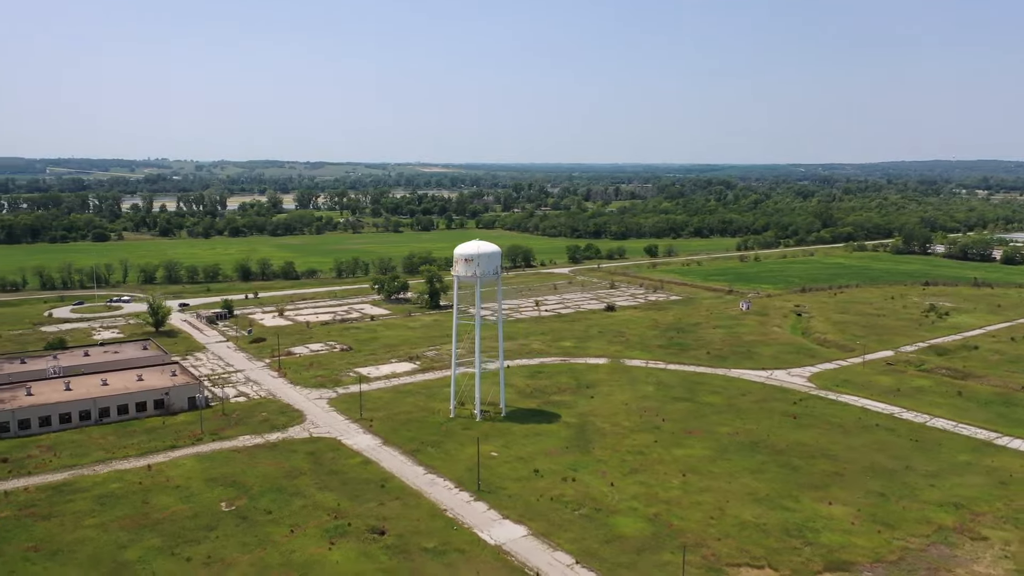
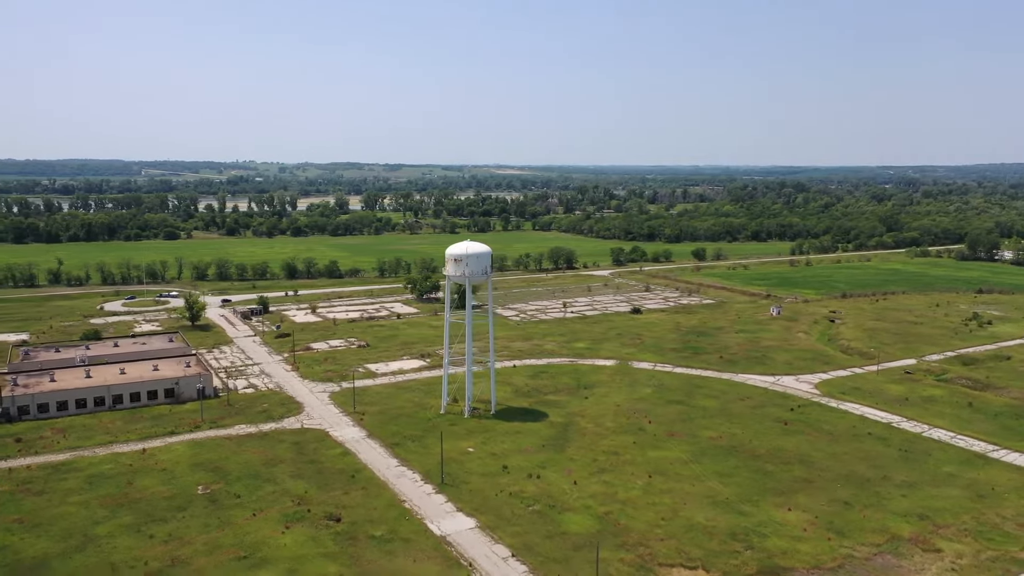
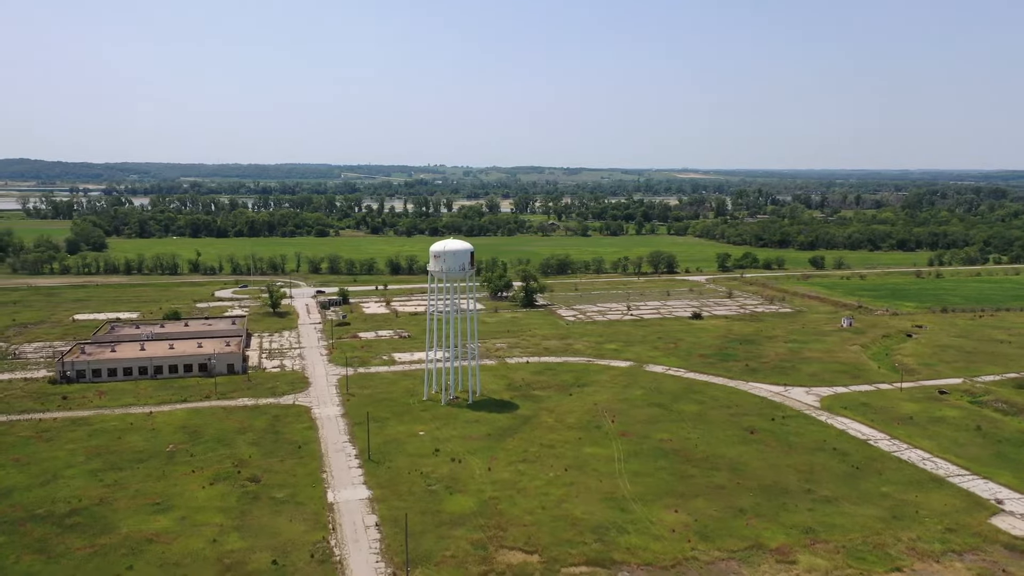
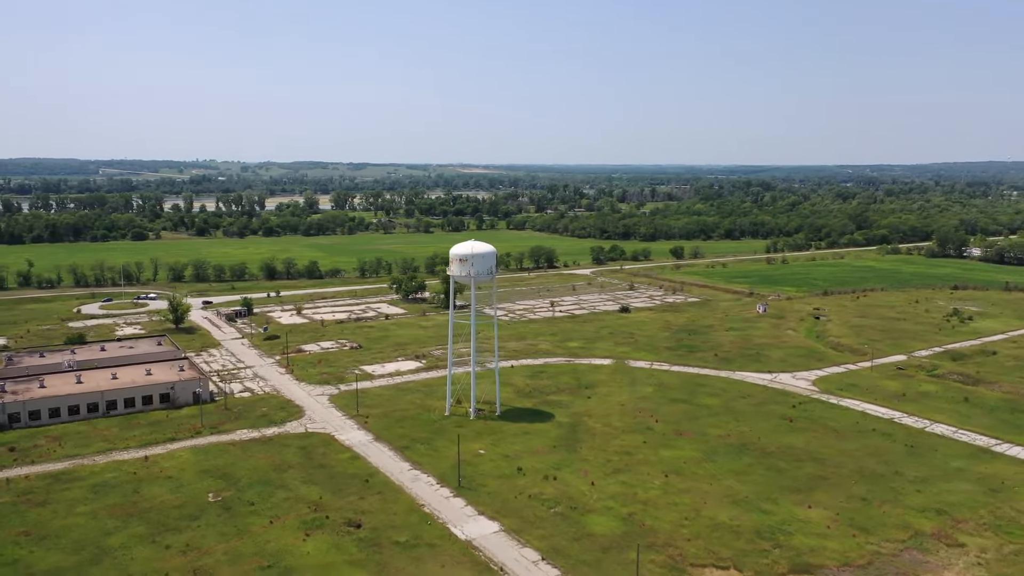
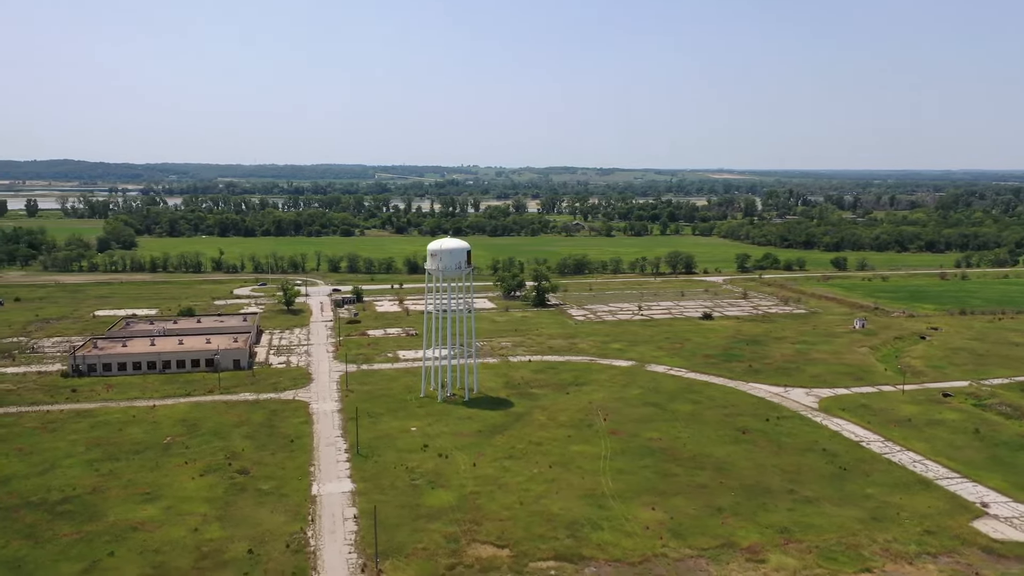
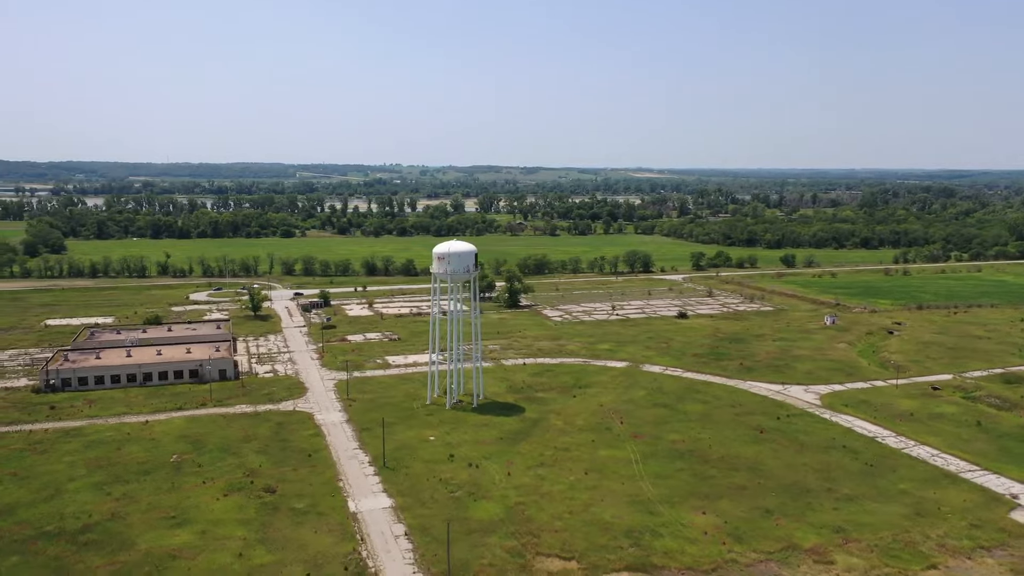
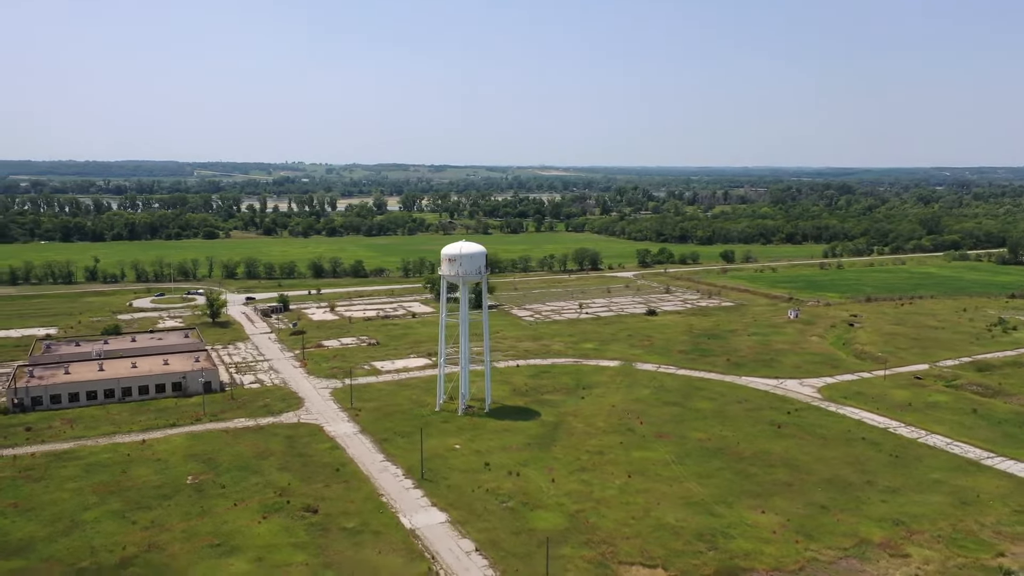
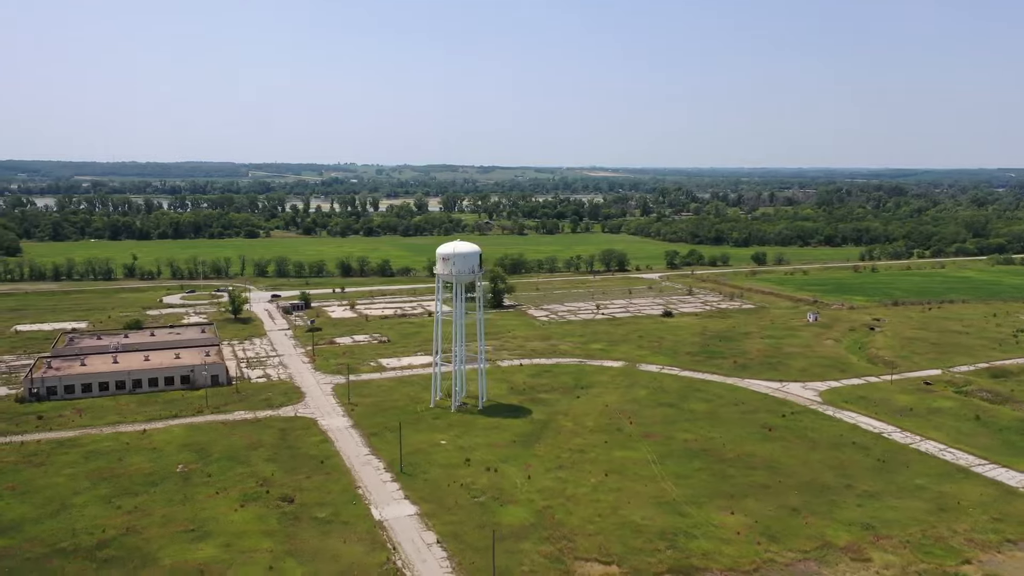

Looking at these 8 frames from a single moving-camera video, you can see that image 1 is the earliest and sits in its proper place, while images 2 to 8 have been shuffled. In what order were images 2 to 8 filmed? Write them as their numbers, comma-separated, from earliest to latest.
4, 2, 7, 8, 6, 3, 5
